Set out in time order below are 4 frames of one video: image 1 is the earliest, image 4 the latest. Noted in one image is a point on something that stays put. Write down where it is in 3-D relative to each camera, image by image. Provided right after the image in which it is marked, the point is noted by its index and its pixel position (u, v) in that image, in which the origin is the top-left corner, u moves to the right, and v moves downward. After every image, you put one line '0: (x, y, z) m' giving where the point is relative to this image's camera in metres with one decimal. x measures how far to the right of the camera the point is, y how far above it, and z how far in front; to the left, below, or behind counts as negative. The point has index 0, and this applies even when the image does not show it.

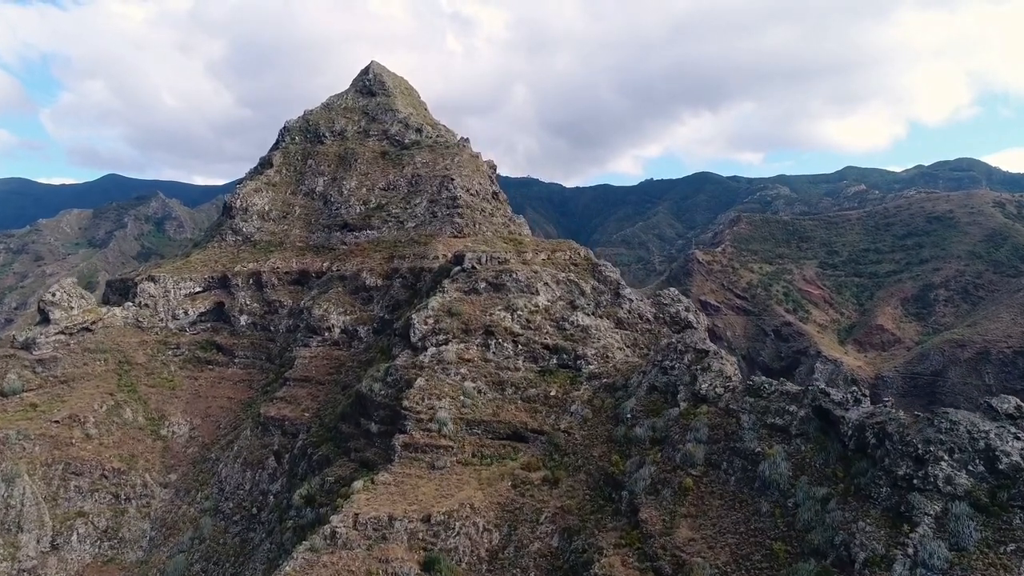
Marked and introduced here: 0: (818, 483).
0: (+9.2, -5.8, +19.6) m
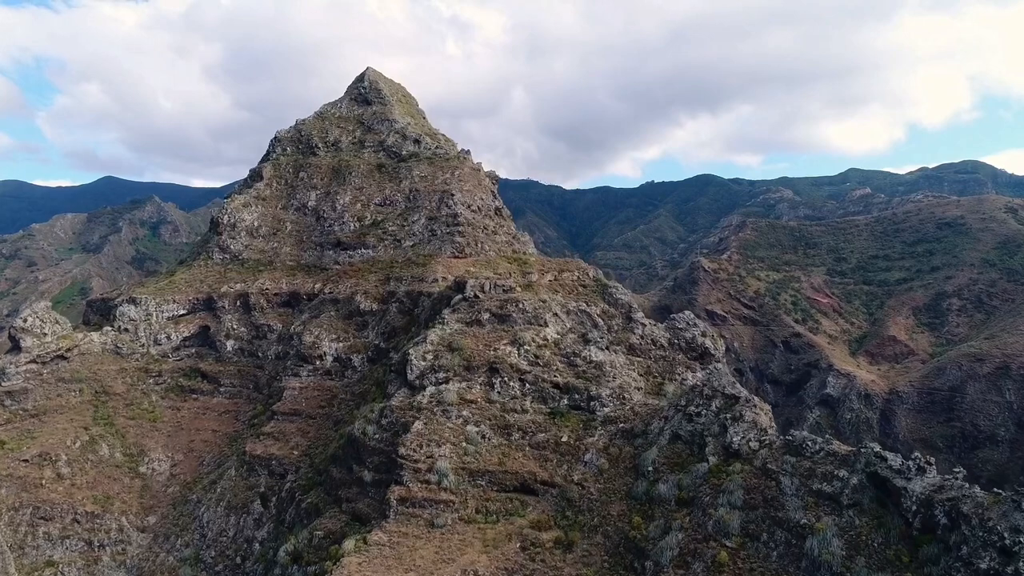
0: (+9.5, -7.3, +16.9) m
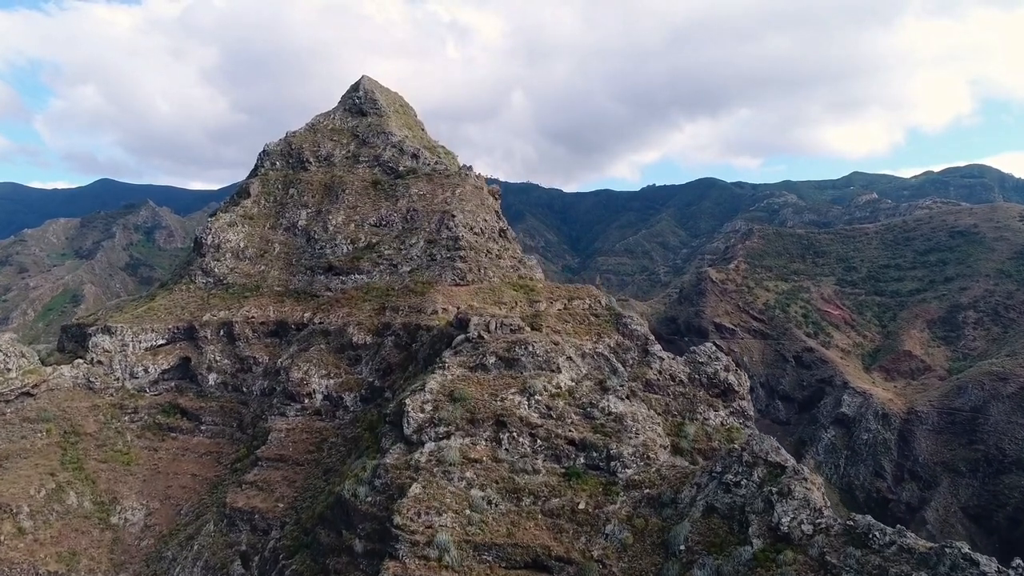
0: (+9.9, -8.9, +13.7) m
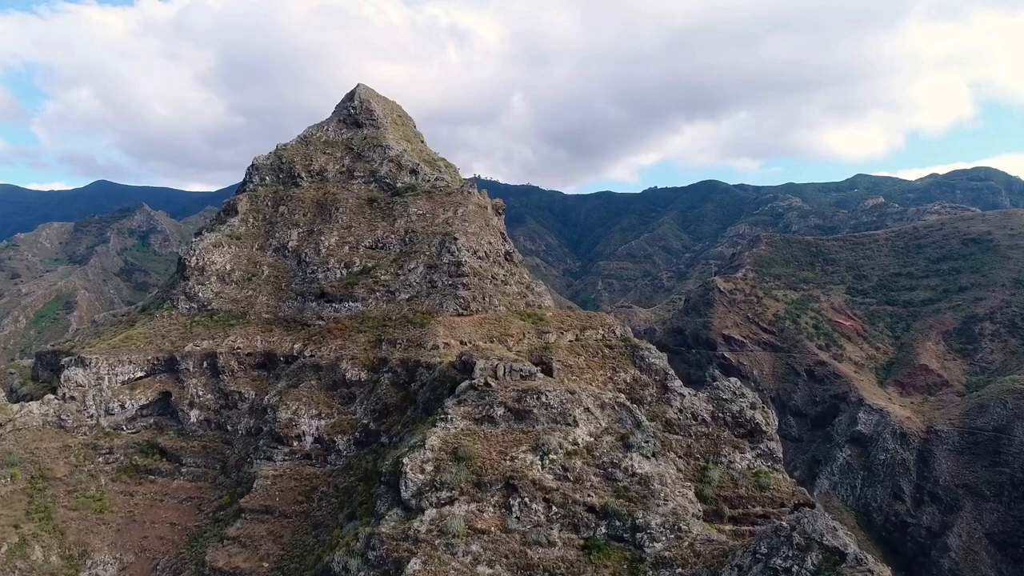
0: (+10.3, -10.5, +10.8) m
